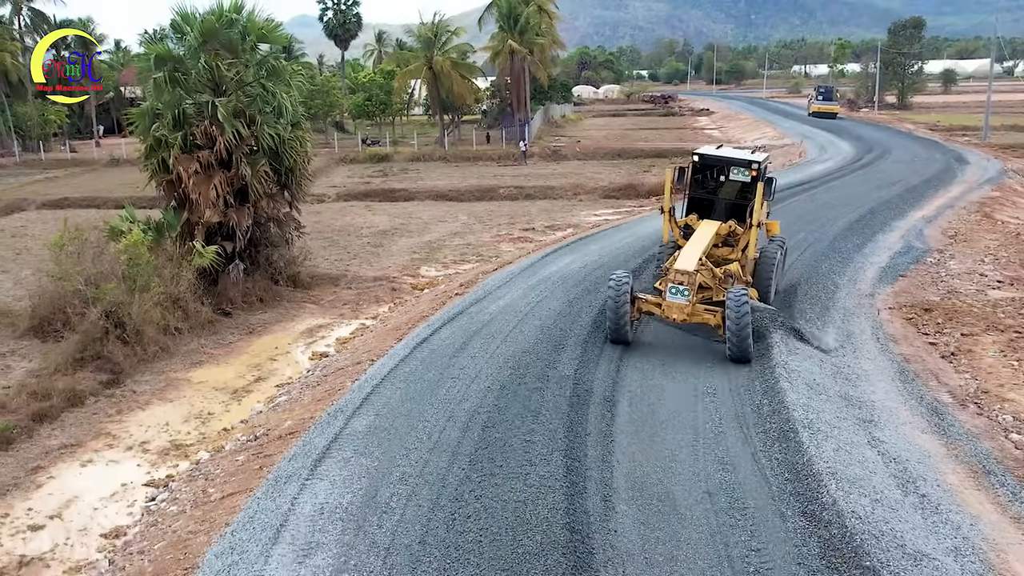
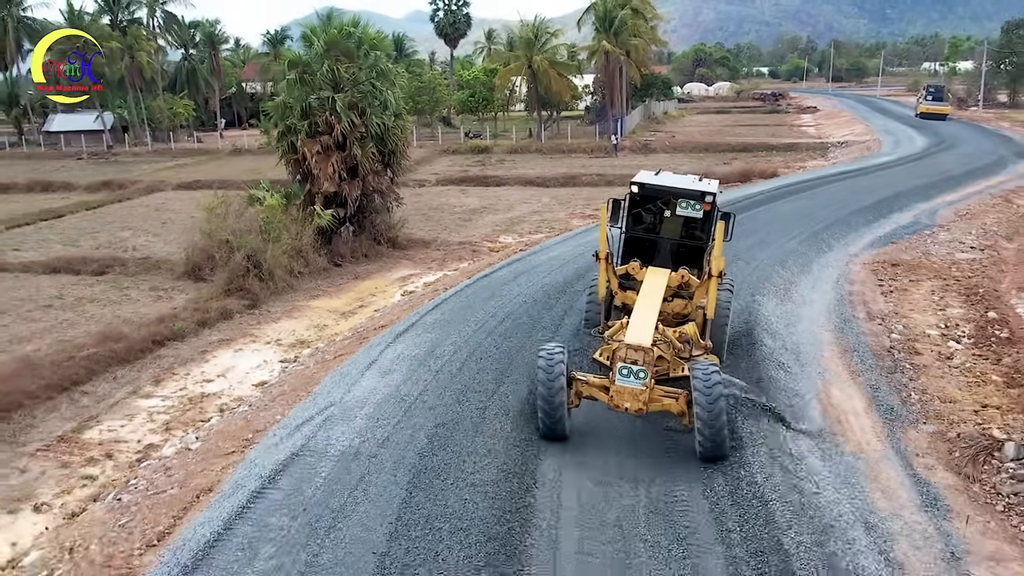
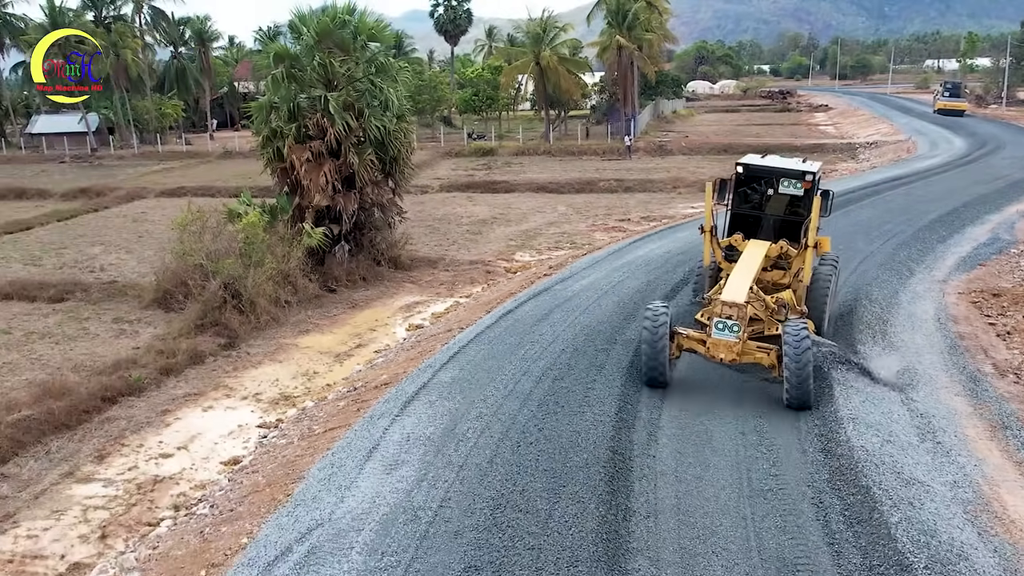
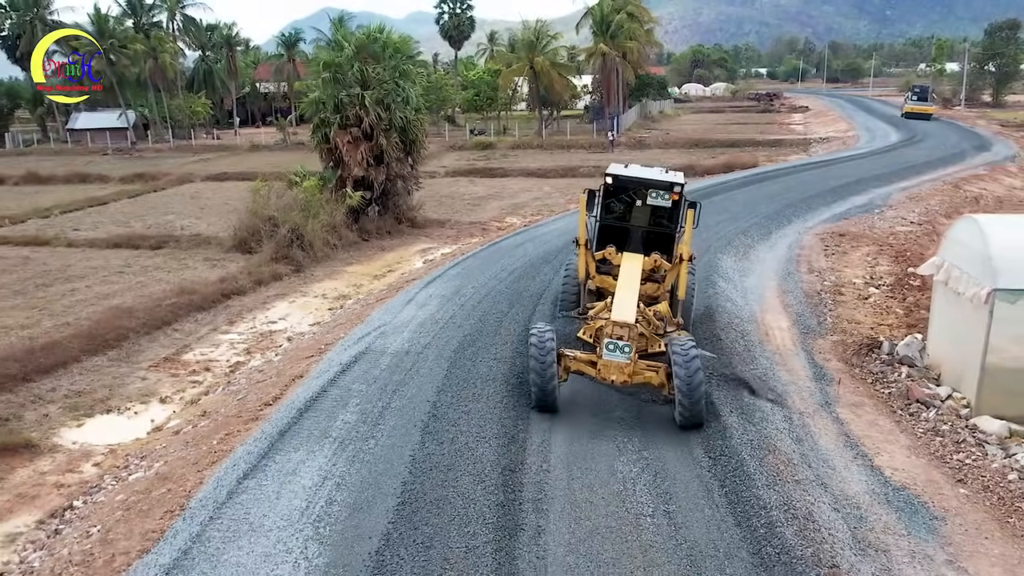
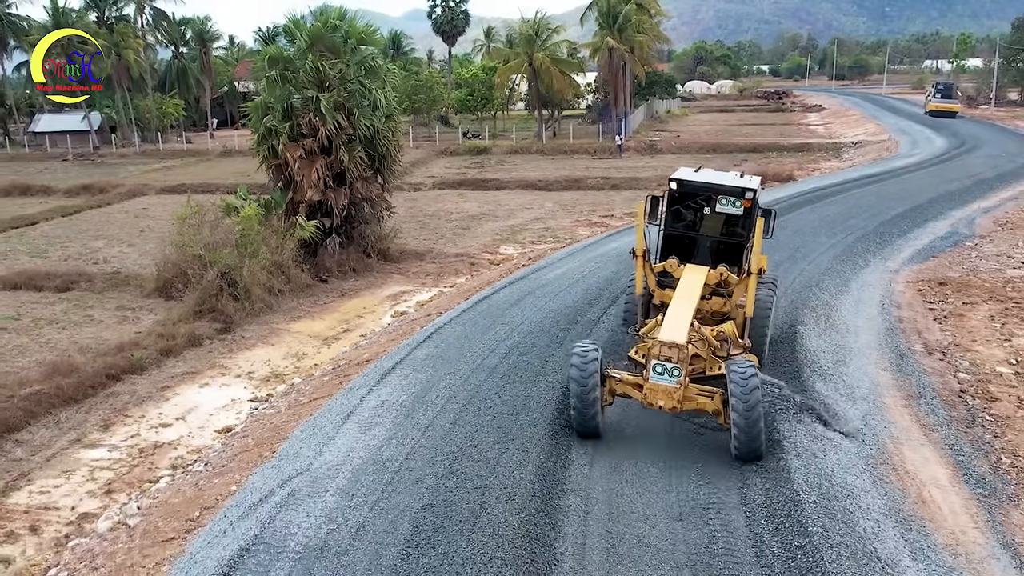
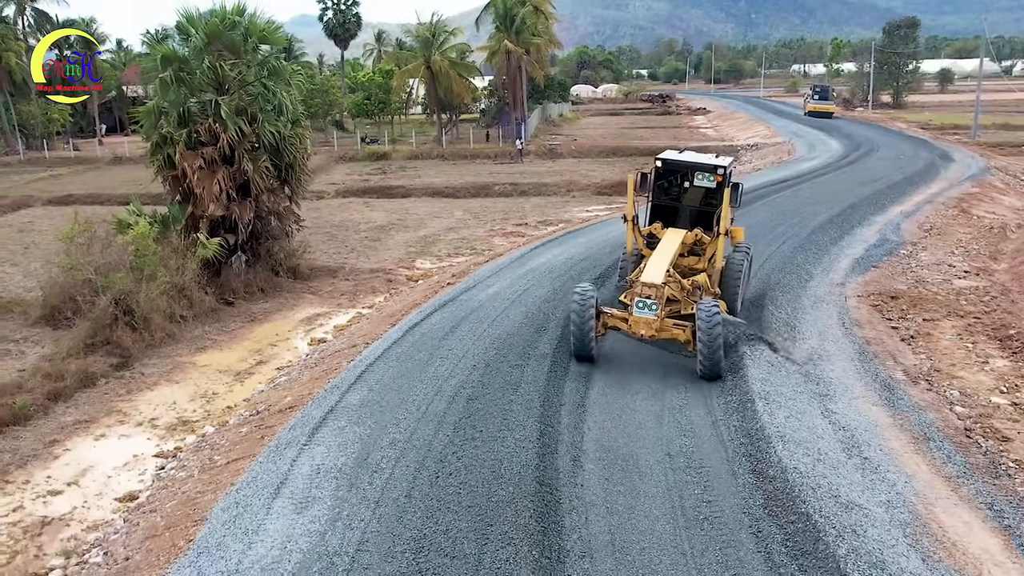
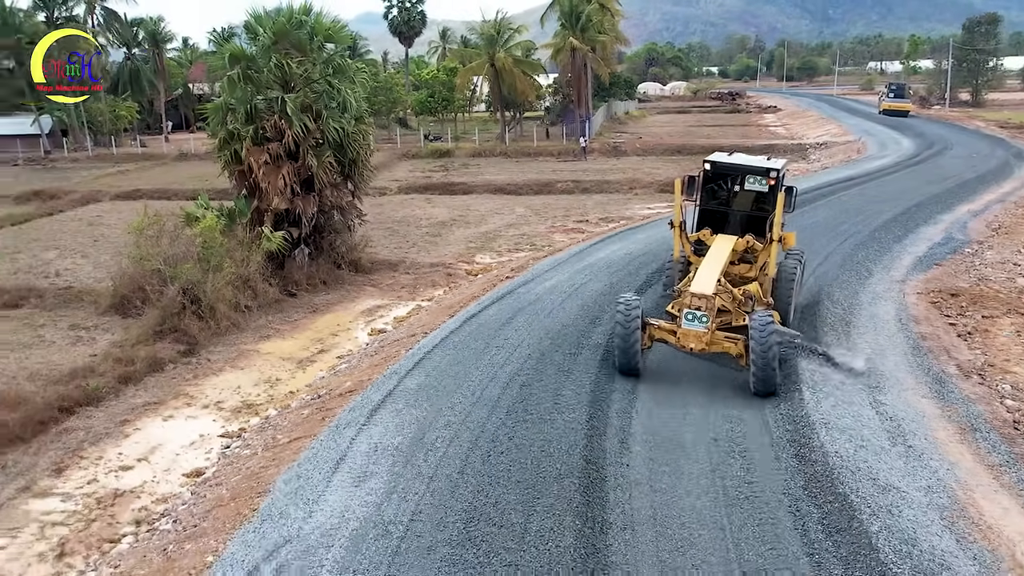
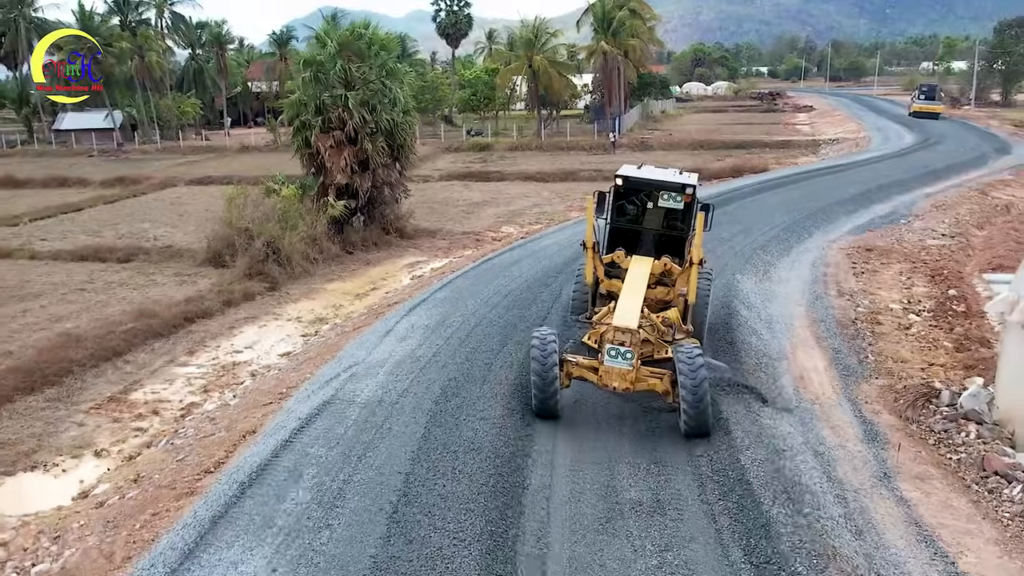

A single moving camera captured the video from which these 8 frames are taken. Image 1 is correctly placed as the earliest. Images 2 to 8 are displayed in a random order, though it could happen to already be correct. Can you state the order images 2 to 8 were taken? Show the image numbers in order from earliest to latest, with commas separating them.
6, 7, 3, 5, 2, 8, 4
